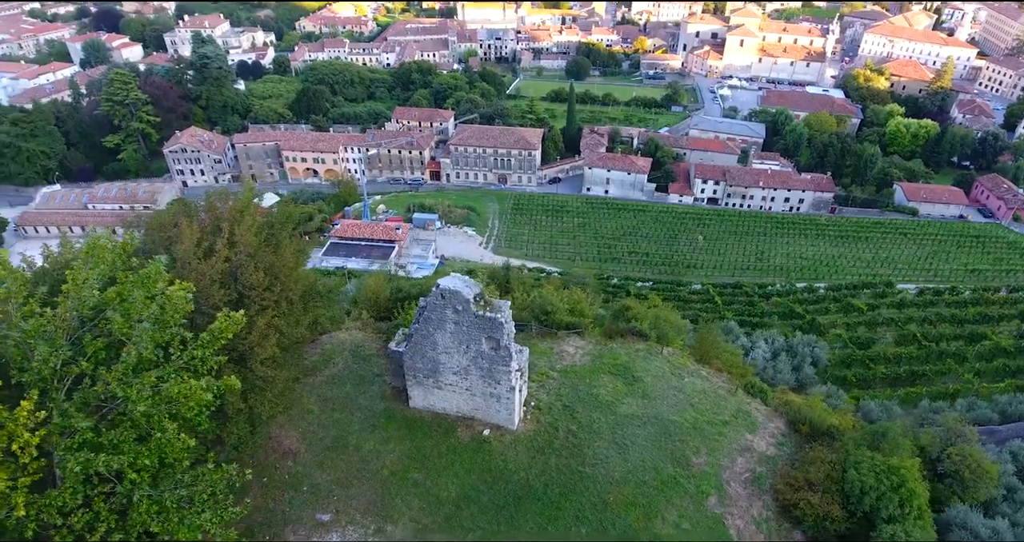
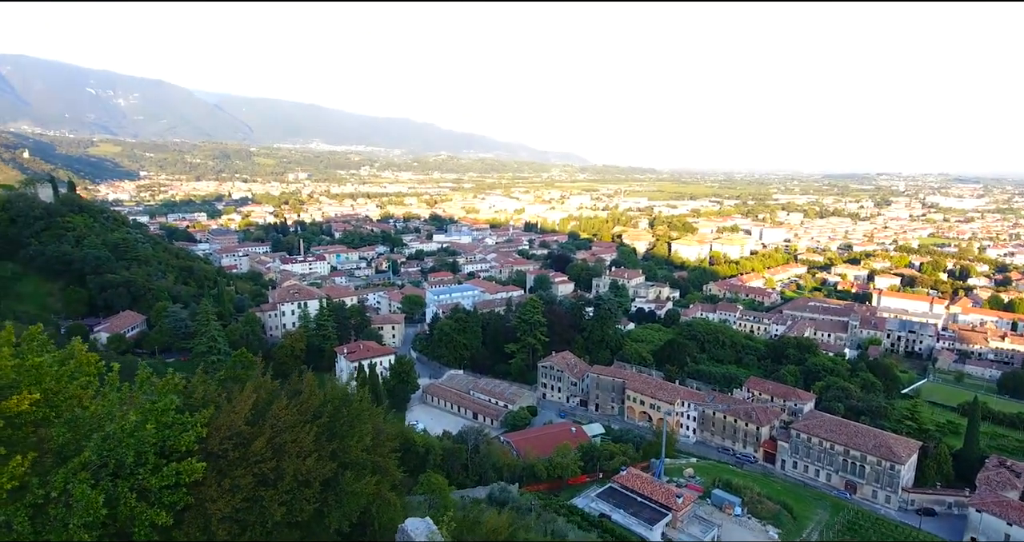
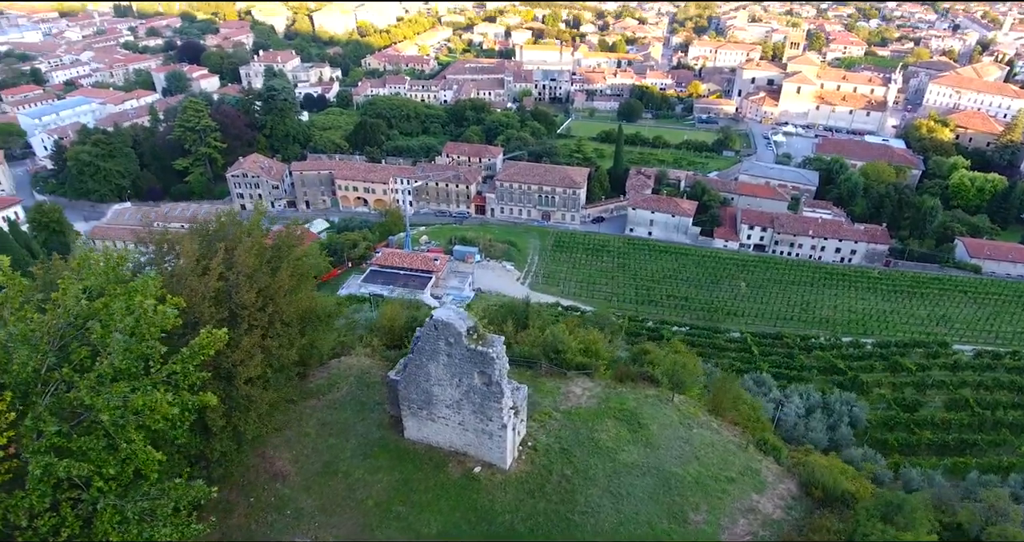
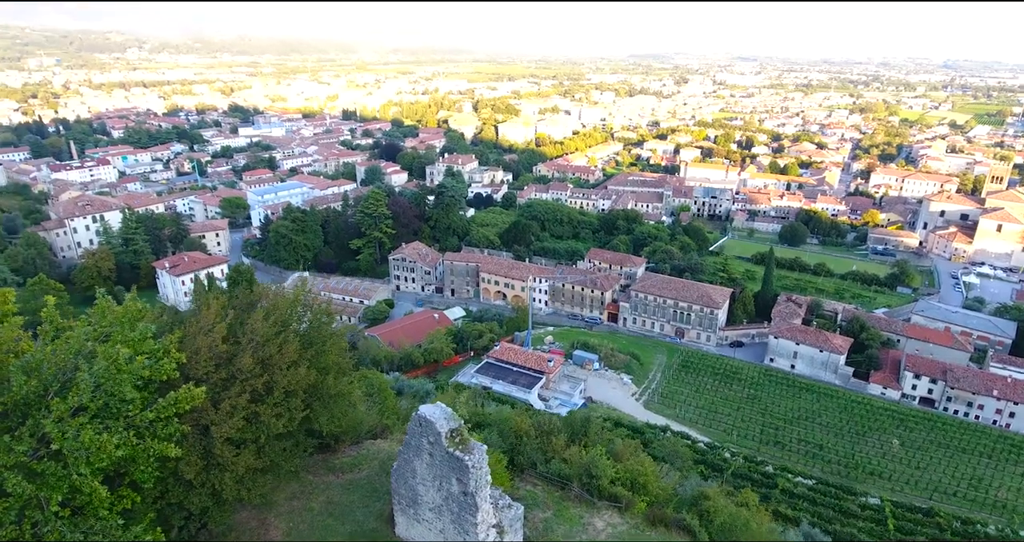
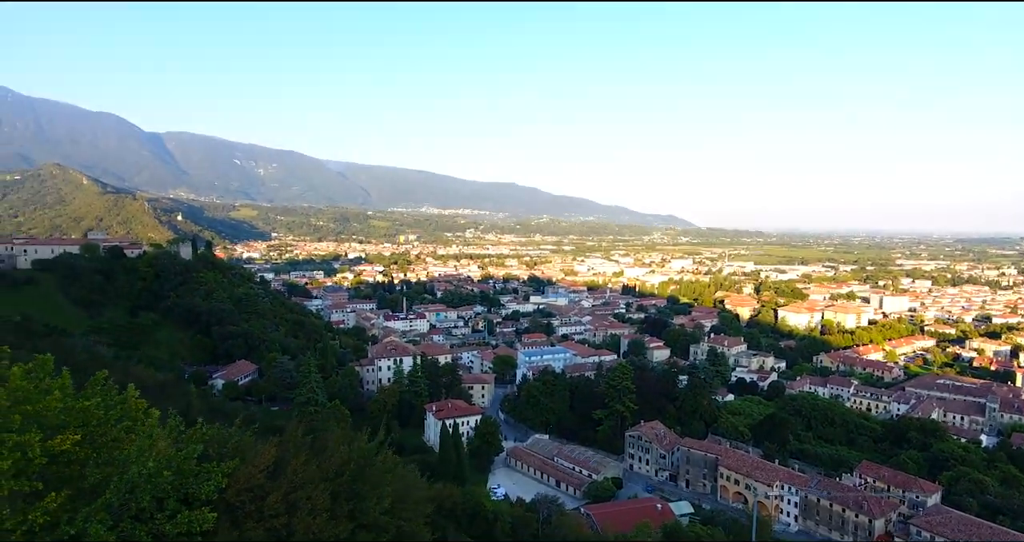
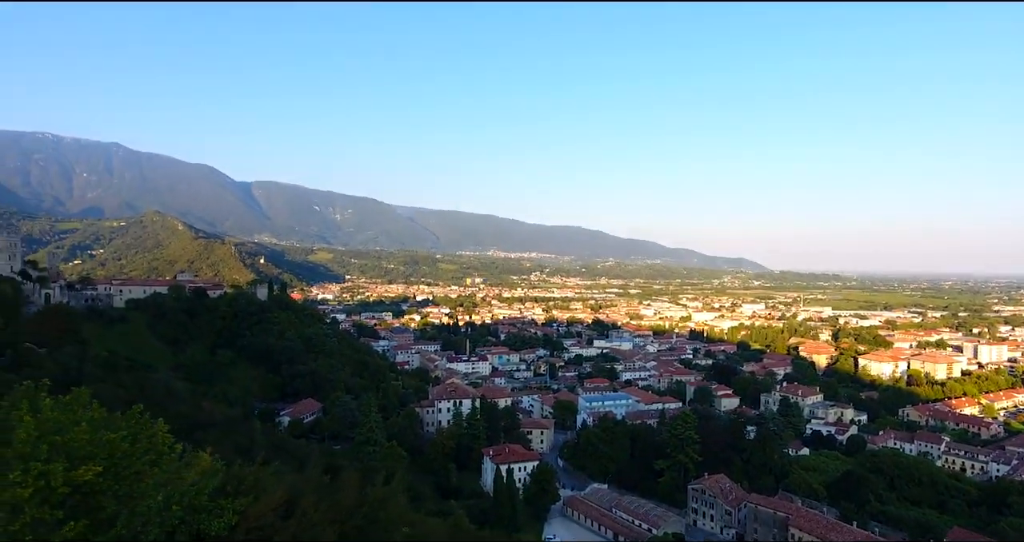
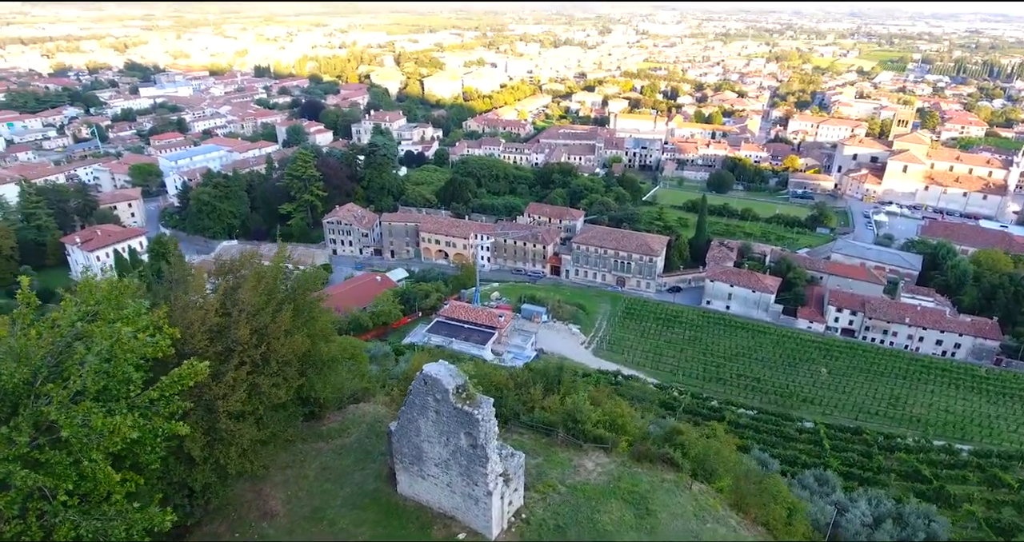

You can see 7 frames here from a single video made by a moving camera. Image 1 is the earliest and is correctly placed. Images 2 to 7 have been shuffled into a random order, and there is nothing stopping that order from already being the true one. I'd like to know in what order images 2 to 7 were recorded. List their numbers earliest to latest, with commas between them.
3, 7, 4, 2, 5, 6
